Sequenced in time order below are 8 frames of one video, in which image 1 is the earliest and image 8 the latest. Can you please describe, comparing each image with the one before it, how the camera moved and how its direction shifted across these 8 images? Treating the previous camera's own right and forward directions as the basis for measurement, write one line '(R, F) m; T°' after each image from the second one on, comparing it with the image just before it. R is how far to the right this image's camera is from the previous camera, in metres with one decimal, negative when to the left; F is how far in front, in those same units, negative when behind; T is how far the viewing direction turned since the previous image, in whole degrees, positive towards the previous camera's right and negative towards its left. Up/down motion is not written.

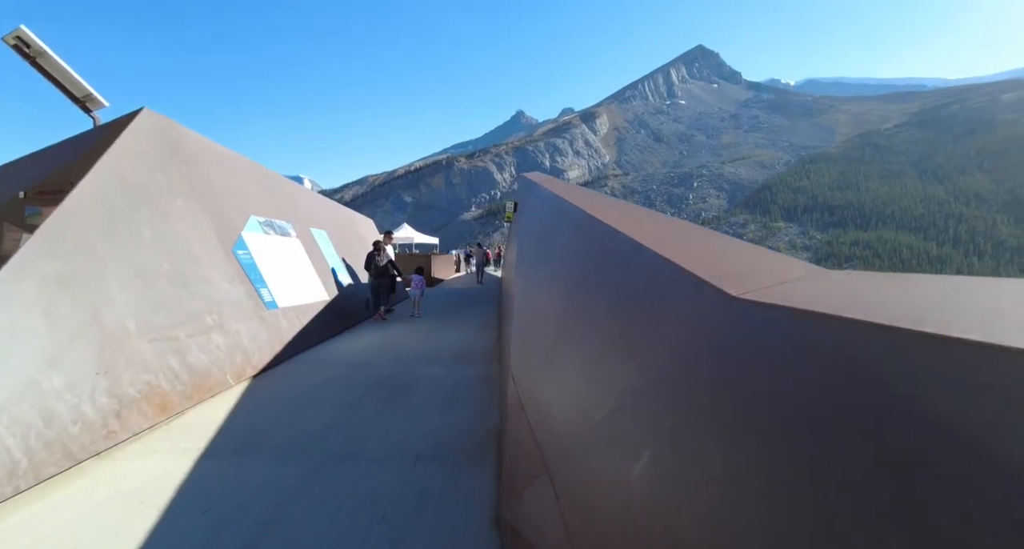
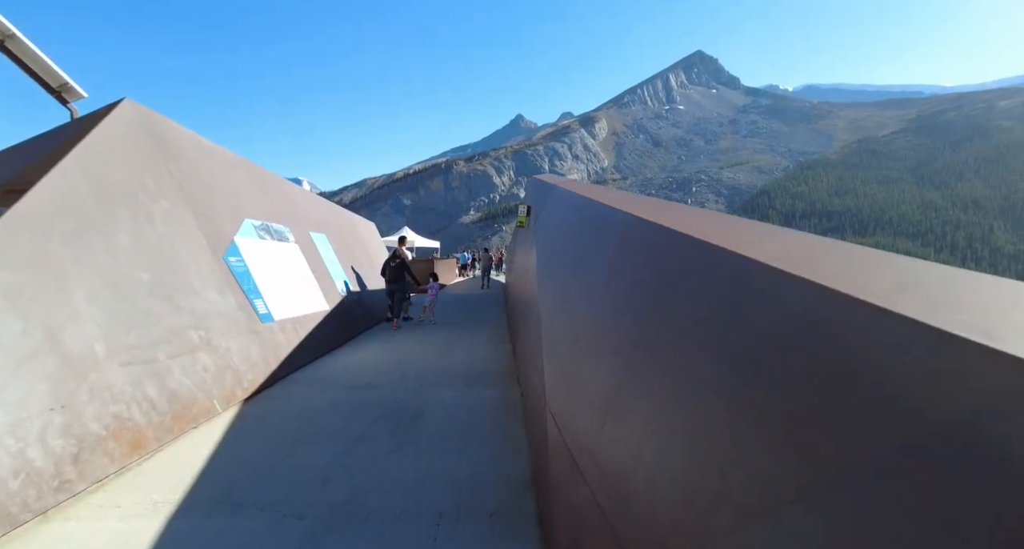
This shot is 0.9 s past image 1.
(-0.3, +0.4) m; 0°
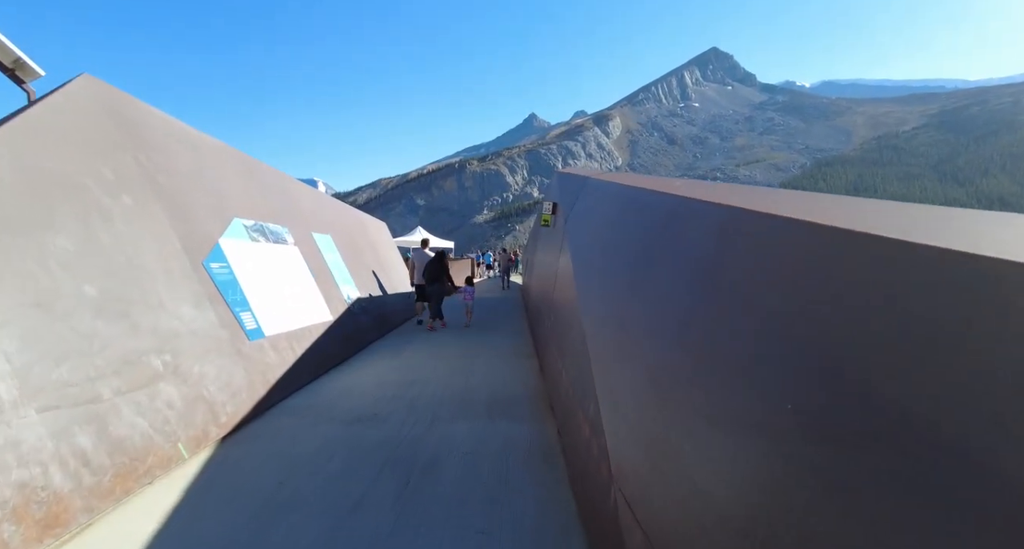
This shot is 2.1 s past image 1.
(-0.2, +0.8) m; -2°
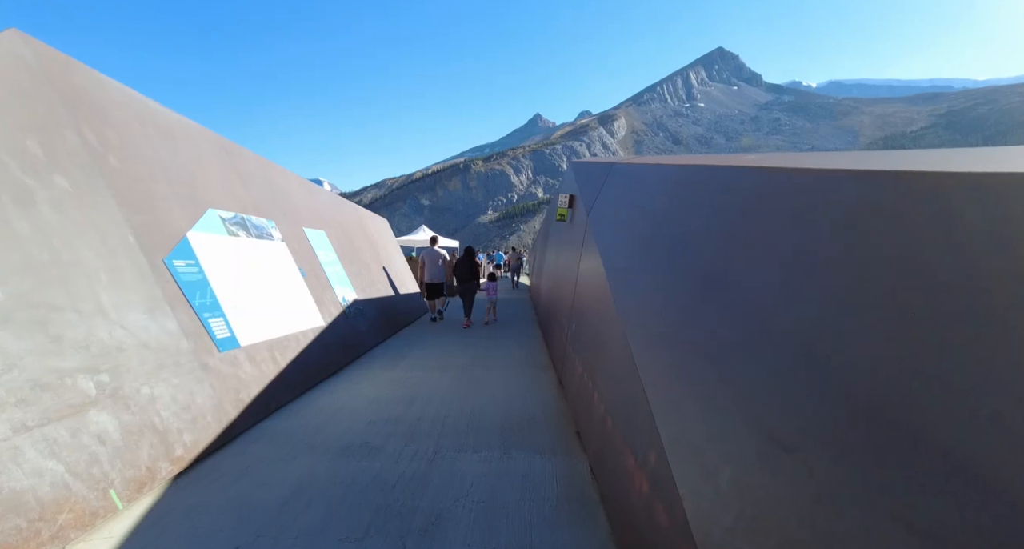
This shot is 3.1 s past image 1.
(-0.1, +0.6) m; -1°
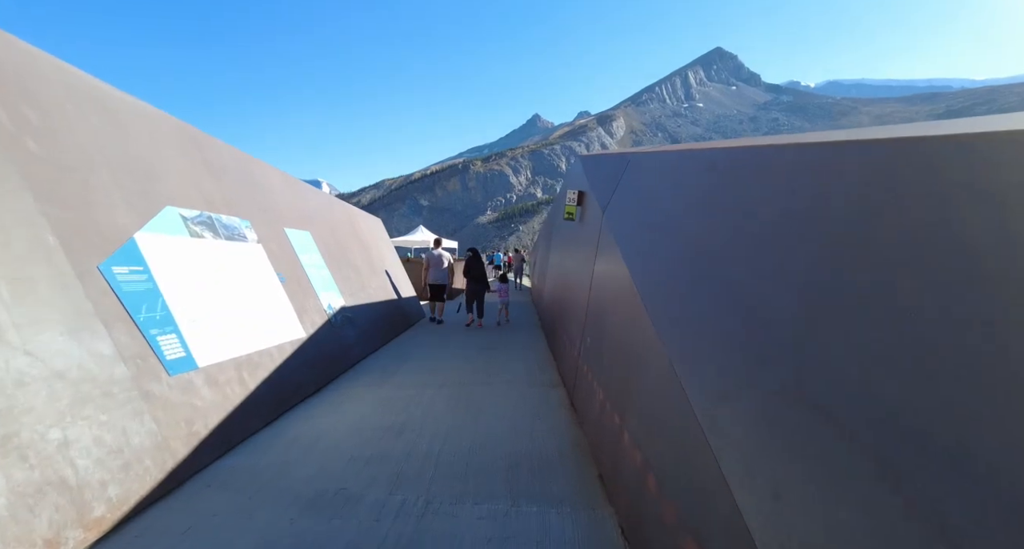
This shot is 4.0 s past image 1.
(-0.1, +0.5) m; 0°
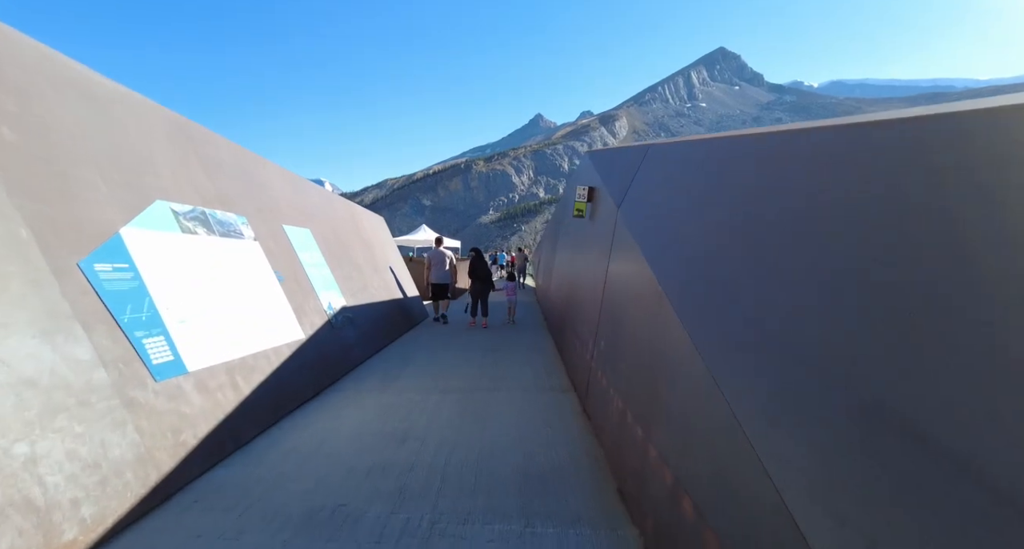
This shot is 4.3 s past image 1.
(-0.1, +0.2) m; 0°
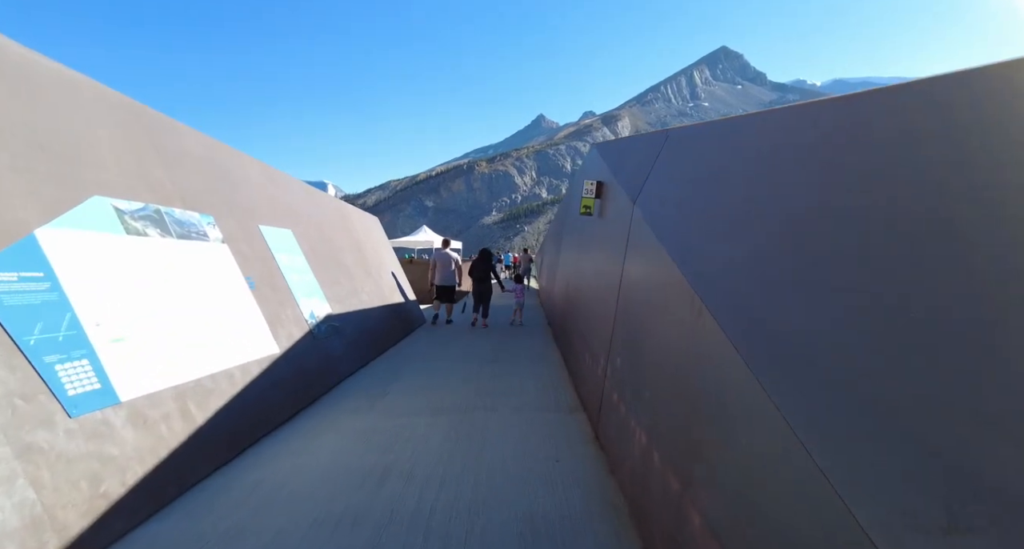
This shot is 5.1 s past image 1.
(0.0, +0.5) m; 0°
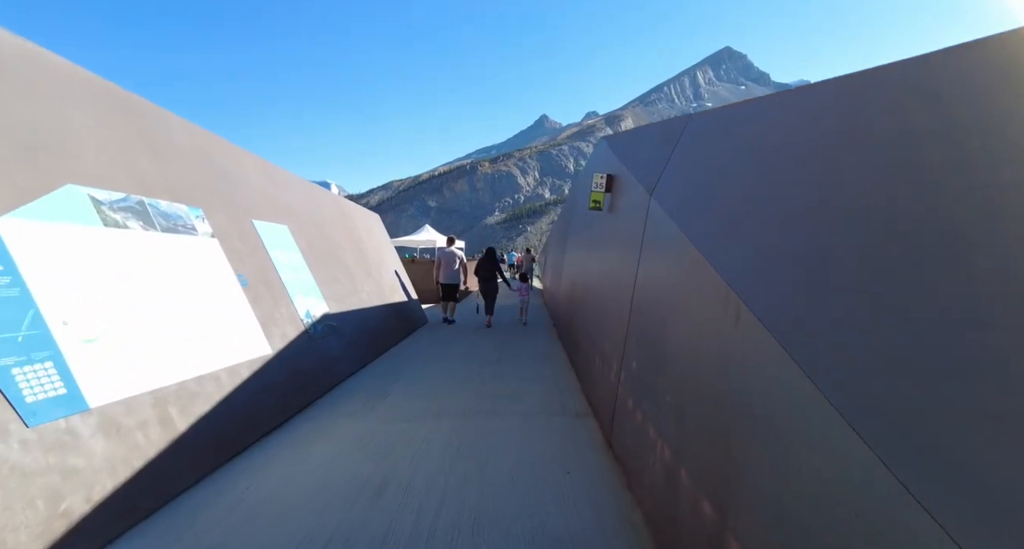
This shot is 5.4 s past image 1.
(0.0, +0.2) m; 0°
